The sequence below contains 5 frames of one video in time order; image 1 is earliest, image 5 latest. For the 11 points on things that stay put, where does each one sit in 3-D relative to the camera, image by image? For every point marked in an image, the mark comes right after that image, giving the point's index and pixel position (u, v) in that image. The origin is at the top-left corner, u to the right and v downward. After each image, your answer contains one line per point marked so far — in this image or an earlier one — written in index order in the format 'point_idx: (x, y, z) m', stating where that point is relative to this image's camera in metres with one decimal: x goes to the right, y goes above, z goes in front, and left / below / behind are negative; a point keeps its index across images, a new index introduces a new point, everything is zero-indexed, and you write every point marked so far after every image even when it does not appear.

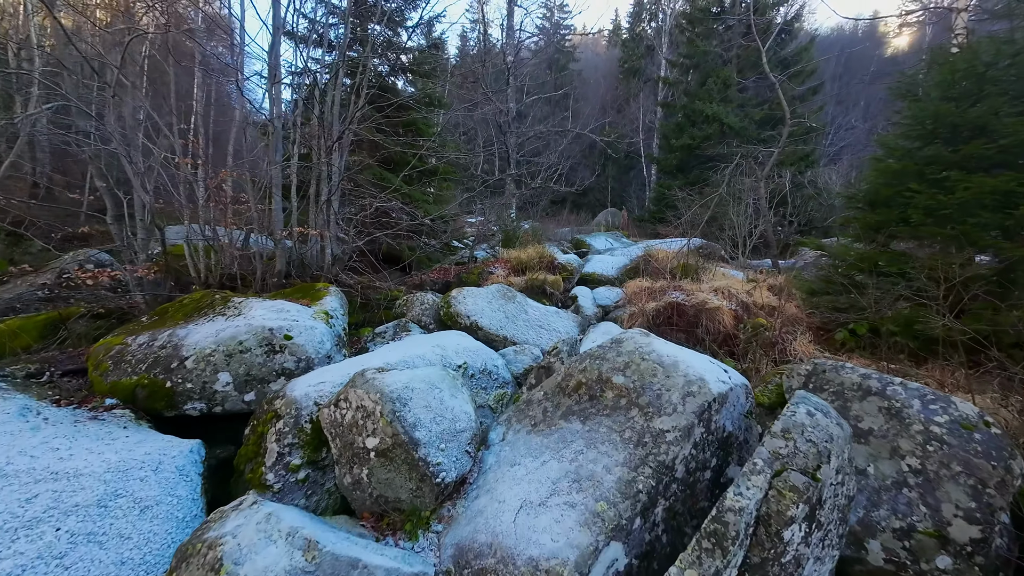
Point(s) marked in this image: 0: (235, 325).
0: (-1.9, -0.3, +2.4) m
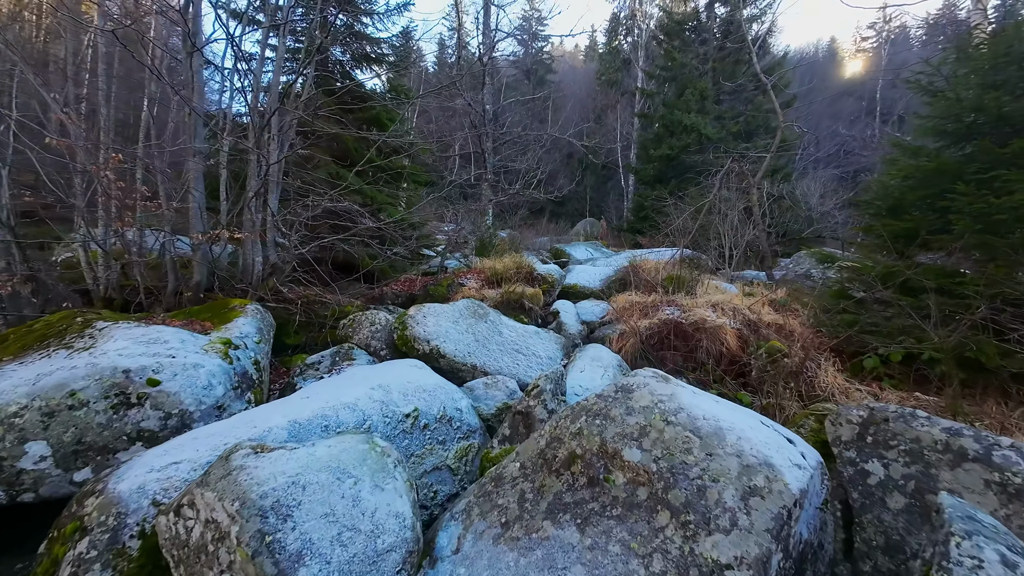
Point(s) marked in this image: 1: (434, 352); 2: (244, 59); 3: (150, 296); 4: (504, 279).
0: (-2.0, -0.4, +1.7) m
1: (-0.6, -0.5, +2.8) m
2: (-2.7, +2.4, +3.8) m
3: (-3.6, -0.1, +3.6) m
4: (-0.1, +0.1, +5.5) m
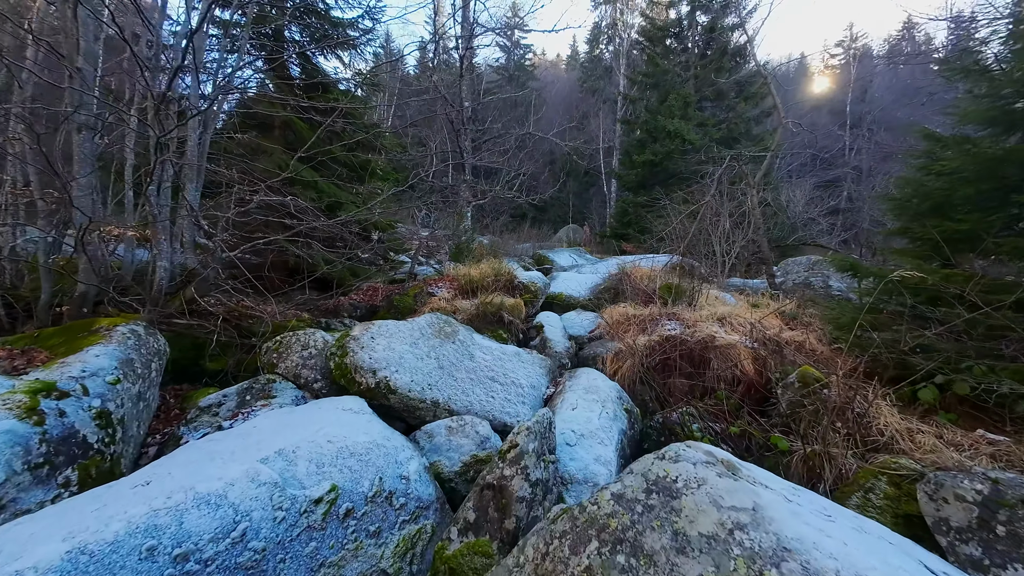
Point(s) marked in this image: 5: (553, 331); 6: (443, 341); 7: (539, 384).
0: (-2.1, -0.4, +1.0) m
1: (-0.8, -0.6, +2.2) m
2: (-3.0, +2.3, +3.1) m
3: (-3.8, -0.2, +2.8) m
4: (-0.4, 0.0, +4.9) m
5: (+0.5, -0.5, +4.2) m
6: (-0.5, -0.4, +2.7) m
7: (+0.2, -0.7, +2.8) m
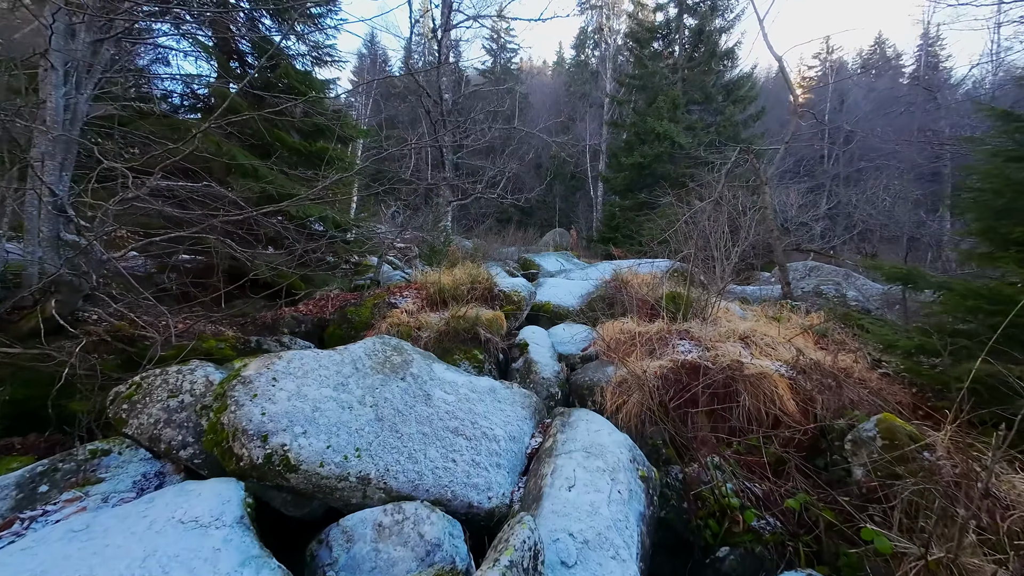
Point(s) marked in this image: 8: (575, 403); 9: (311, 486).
0: (-2.2, -0.5, +0.1) m
1: (-0.9, -0.7, +1.4) m
2: (-3.1, +2.2, +2.2) m
3: (-3.9, -0.2, +1.9) m
4: (-0.7, -0.1, +4.2) m
5: (+0.3, -0.6, +3.4) m
6: (-0.7, -0.5, +1.9) m
7: (+0.1, -0.8, +2.0) m
8: (+0.5, -1.0, +3.1) m
9: (-0.8, -0.8, +1.4) m
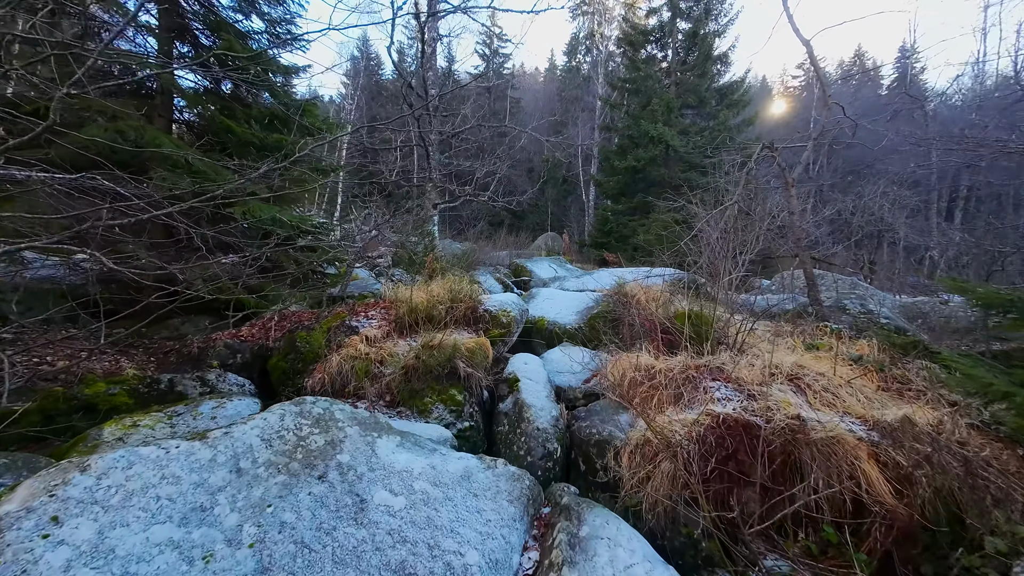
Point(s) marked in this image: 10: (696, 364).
0: (-2.2, -0.6, -0.6) m
1: (-1.0, -0.8, +0.7) m
2: (-3.2, +2.0, +1.5) m
3: (-4.0, -0.4, +1.1) m
4: (-0.8, -0.3, +3.5) m
5: (+0.2, -0.8, +2.7) m
6: (-0.7, -0.6, +1.2) m
7: (0.0, -1.0, +1.3) m
8: (+0.4, -1.1, +2.4) m
9: (-0.8, -0.9, +0.7) m
10: (+1.3, -0.5, +2.6) m
